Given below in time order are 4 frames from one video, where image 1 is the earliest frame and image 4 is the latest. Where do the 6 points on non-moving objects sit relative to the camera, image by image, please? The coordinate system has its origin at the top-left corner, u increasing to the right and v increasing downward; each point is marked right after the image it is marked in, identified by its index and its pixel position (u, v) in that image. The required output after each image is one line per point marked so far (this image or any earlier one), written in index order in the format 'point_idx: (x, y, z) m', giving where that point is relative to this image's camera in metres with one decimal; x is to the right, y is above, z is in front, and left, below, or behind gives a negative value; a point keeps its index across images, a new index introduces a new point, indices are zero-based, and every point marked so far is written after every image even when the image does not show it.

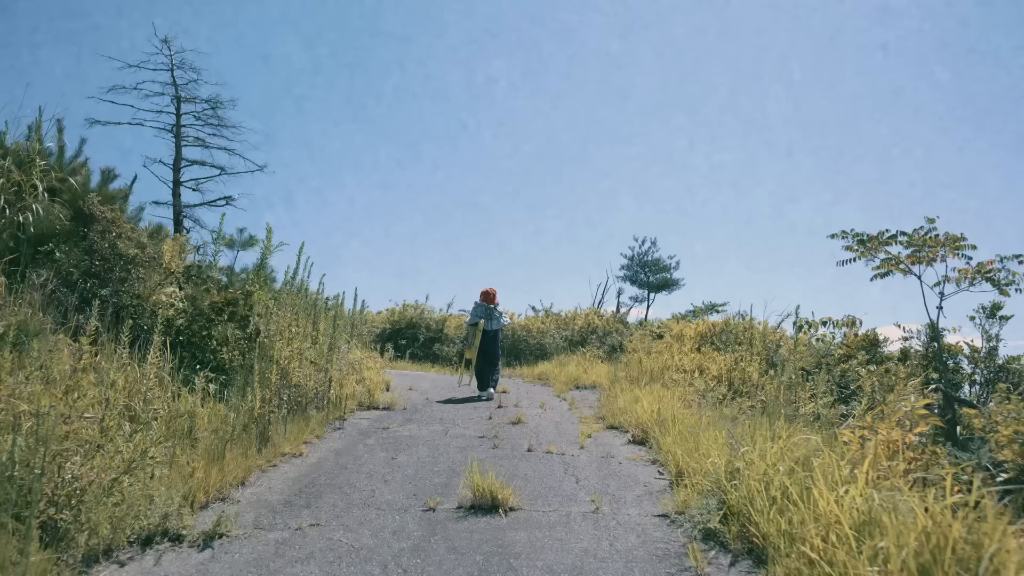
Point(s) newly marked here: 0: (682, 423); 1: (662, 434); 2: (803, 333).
0: (+1.8, -1.4, +6.5) m
1: (+1.6, -1.5, +6.4) m
2: (+5.5, -0.8, +11.8) m
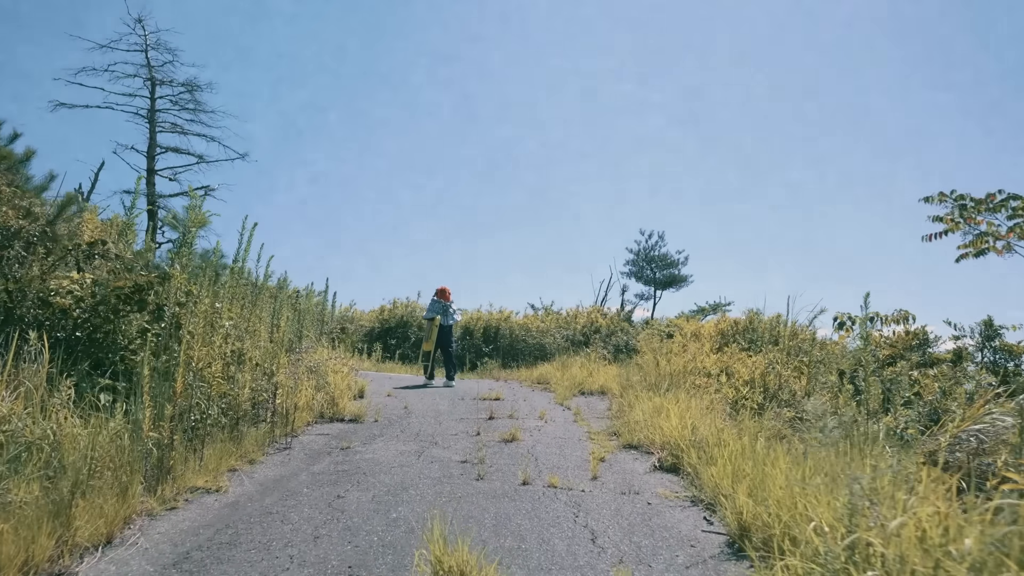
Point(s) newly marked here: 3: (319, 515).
0: (+1.7, -1.3, +4.9) m
1: (+1.5, -1.4, +4.8) m
2: (+5.5, -0.7, +10.2) m
3: (-1.2, -1.5, +4.0) m
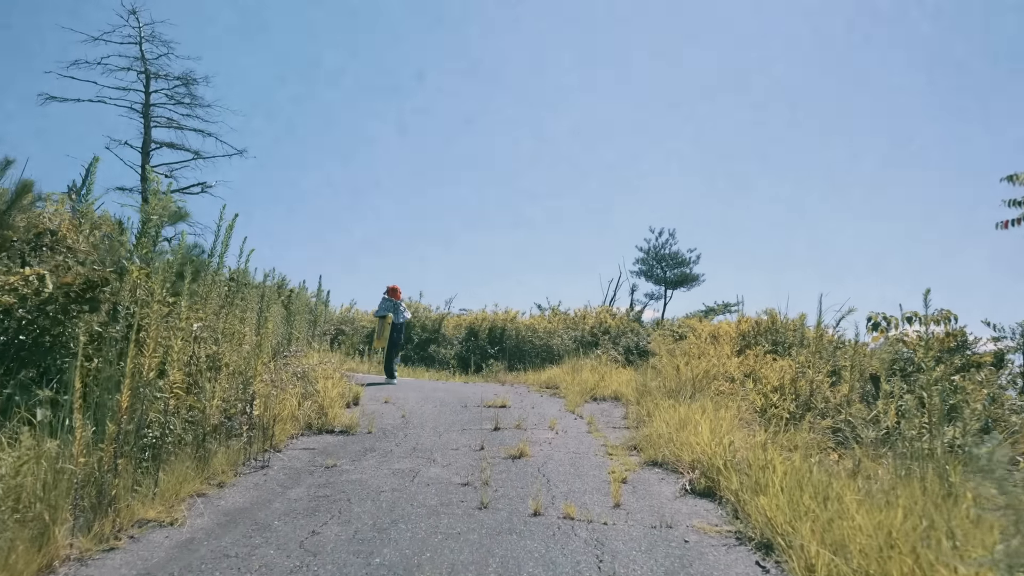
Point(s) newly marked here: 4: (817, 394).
0: (+1.8, -1.2, +4.2) m
1: (+1.6, -1.3, +4.1) m
2: (+5.6, -0.7, +9.5) m
3: (-1.2, -1.4, +3.3) m
4: (+3.7, -1.3, +7.5) m
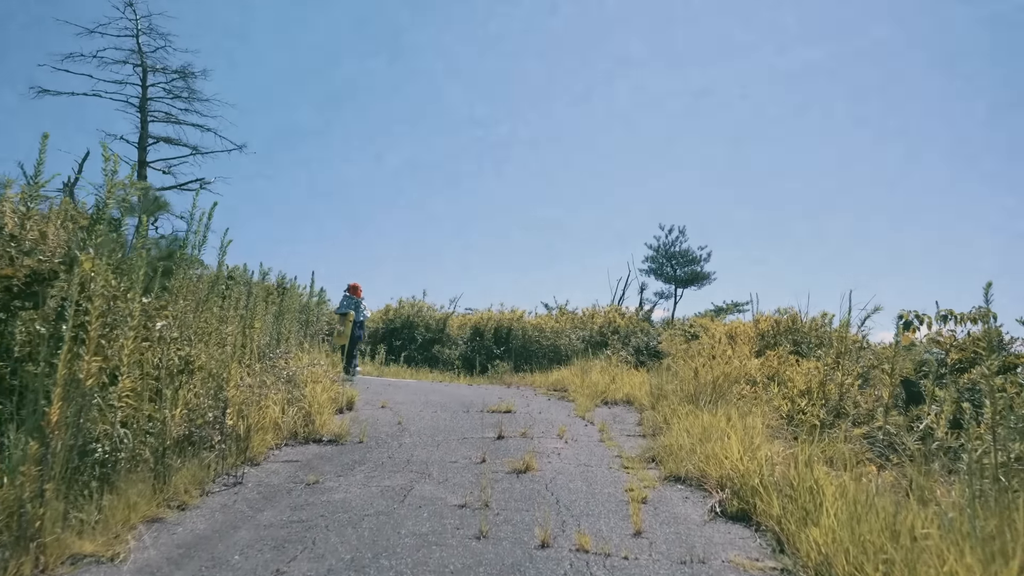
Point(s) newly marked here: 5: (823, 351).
0: (+1.8, -1.2, +3.6) m
1: (+1.6, -1.3, +3.5) m
2: (+5.6, -0.6, +8.8) m
3: (-1.2, -1.4, +2.7) m
4: (+3.7, -1.2, +6.9) m
5: (+4.5, -0.9, +9.0) m
